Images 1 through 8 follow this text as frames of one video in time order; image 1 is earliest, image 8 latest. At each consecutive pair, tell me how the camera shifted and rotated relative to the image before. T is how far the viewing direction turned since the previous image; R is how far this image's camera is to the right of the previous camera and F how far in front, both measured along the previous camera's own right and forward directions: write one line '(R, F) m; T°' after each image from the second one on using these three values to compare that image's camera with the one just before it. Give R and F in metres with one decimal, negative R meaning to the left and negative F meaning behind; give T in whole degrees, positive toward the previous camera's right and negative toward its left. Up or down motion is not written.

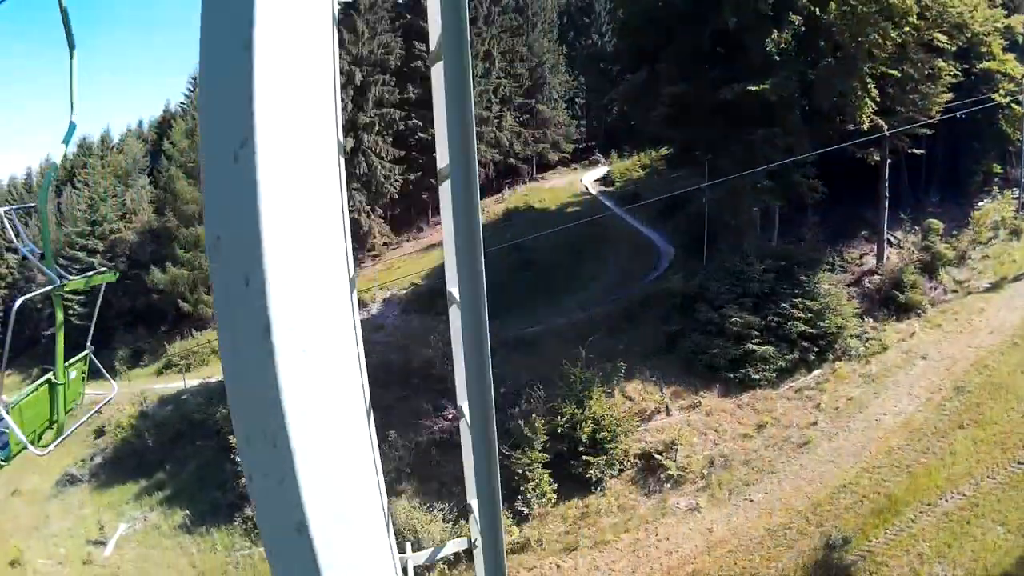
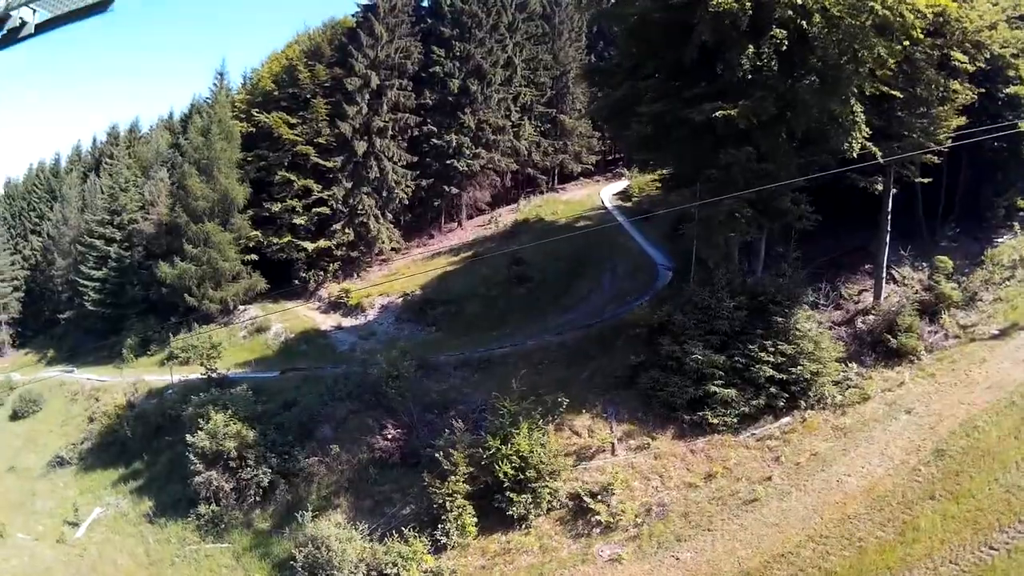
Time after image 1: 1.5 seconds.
(+4.3, +1.2) m; -9°
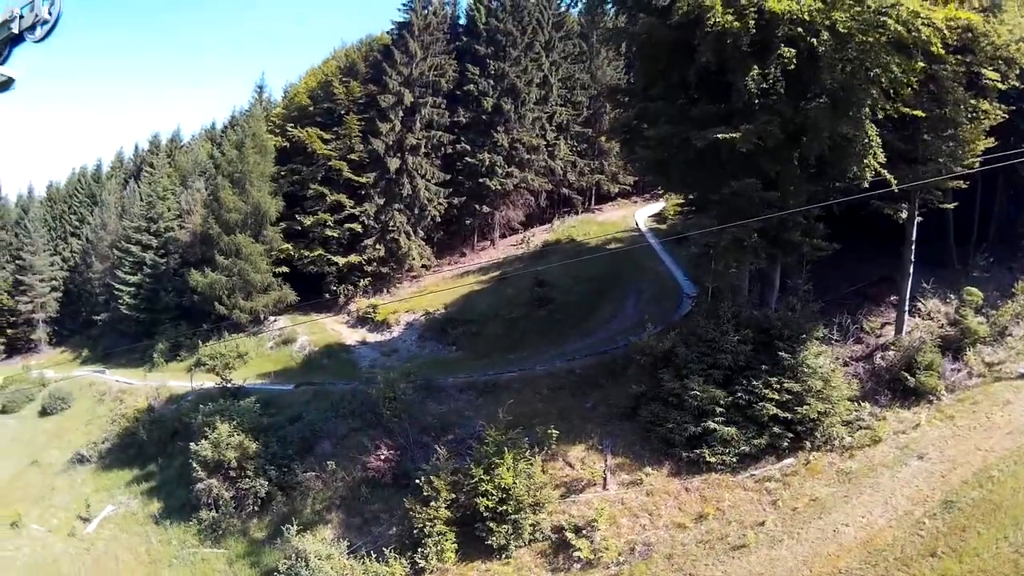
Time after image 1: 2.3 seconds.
(+2.3, +0.6) m; -6°
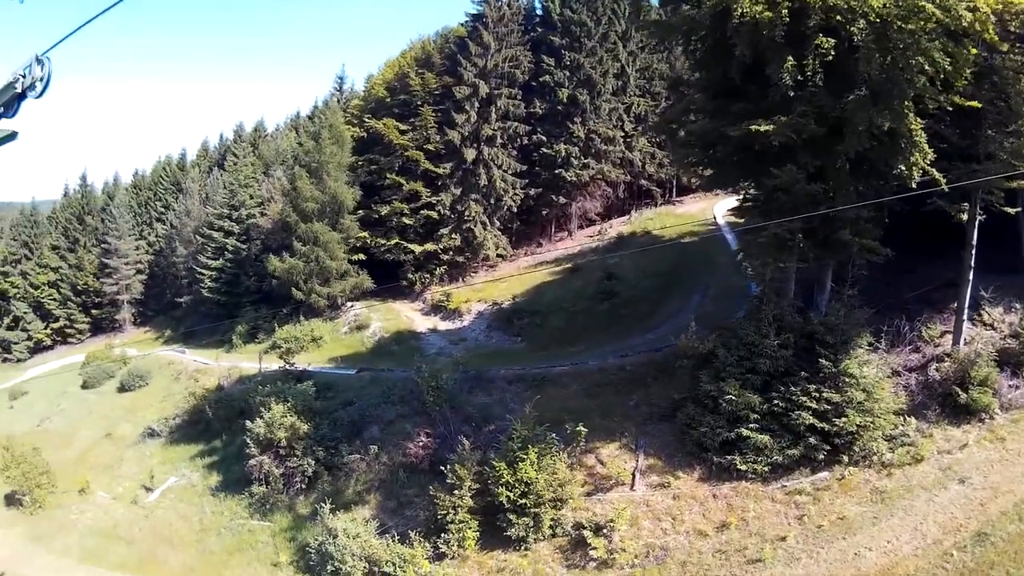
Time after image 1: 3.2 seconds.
(+2.5, +0.3) m; -10°
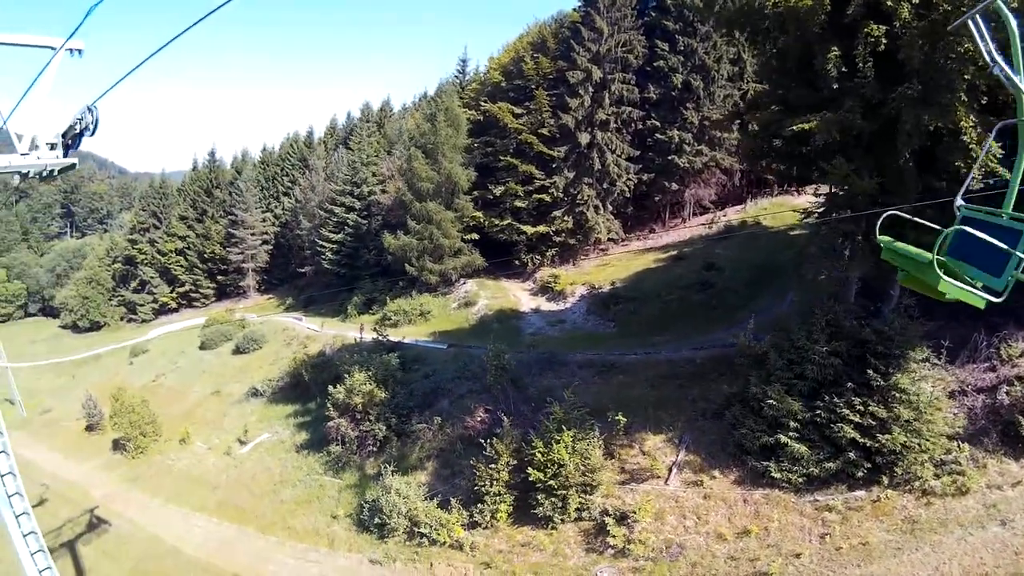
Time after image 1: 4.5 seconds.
(+3.7, +0.3) m; -14°
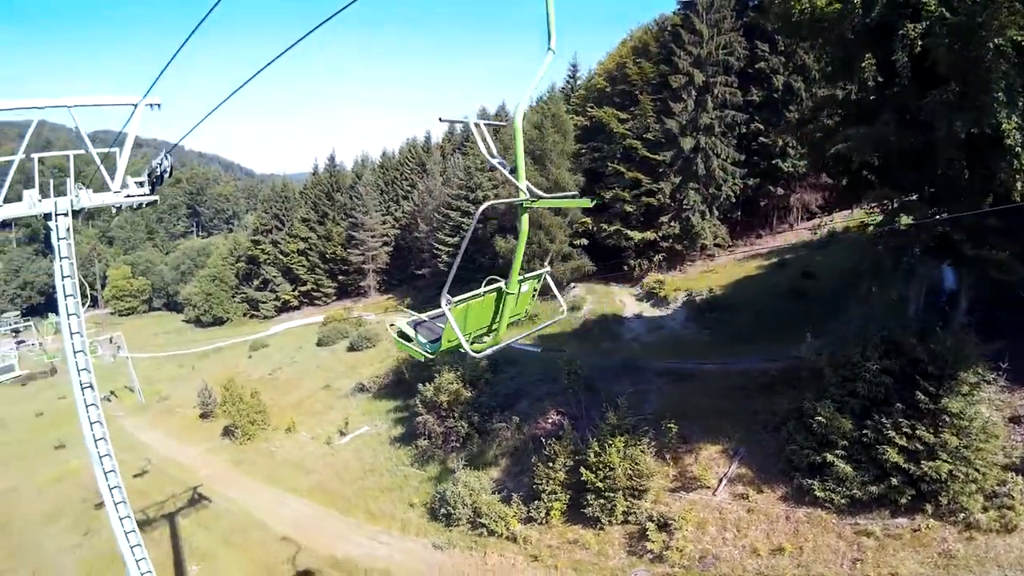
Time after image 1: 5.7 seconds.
(+3.0, -0.1) m; -13°
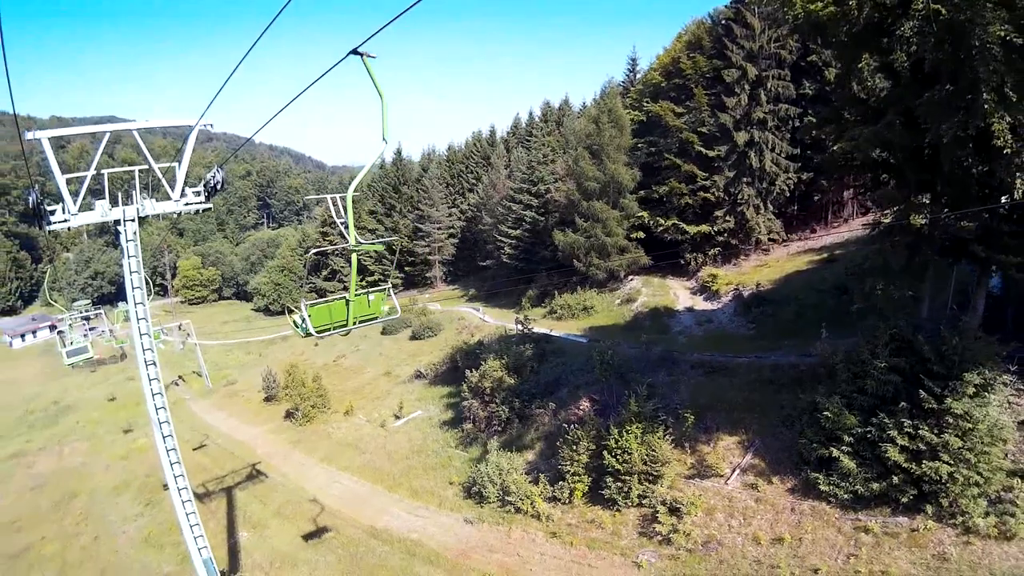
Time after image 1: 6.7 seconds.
(+1.8, -0.6) m; -7°
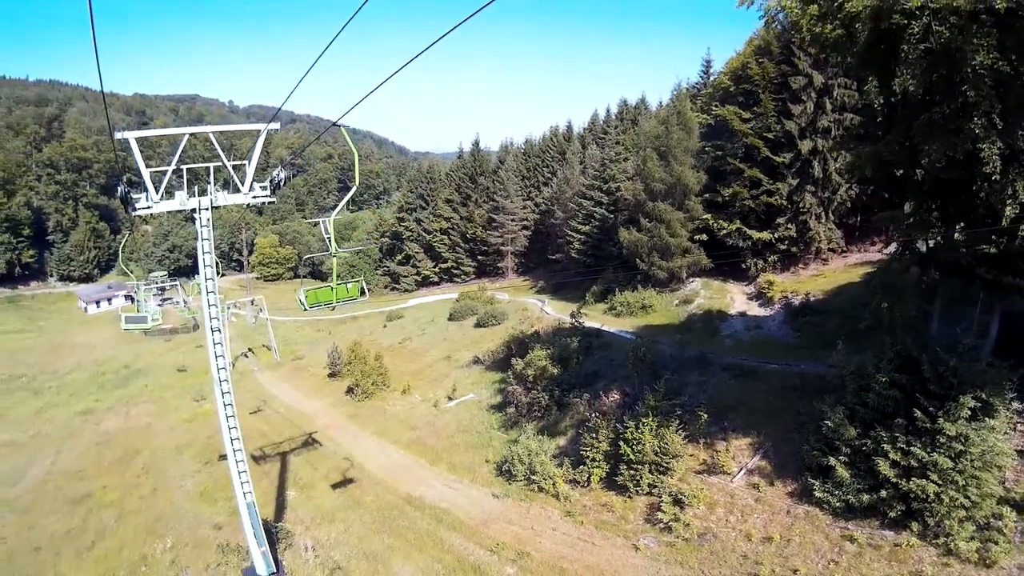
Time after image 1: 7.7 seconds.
(+1.8, -0.9) m; -7°
